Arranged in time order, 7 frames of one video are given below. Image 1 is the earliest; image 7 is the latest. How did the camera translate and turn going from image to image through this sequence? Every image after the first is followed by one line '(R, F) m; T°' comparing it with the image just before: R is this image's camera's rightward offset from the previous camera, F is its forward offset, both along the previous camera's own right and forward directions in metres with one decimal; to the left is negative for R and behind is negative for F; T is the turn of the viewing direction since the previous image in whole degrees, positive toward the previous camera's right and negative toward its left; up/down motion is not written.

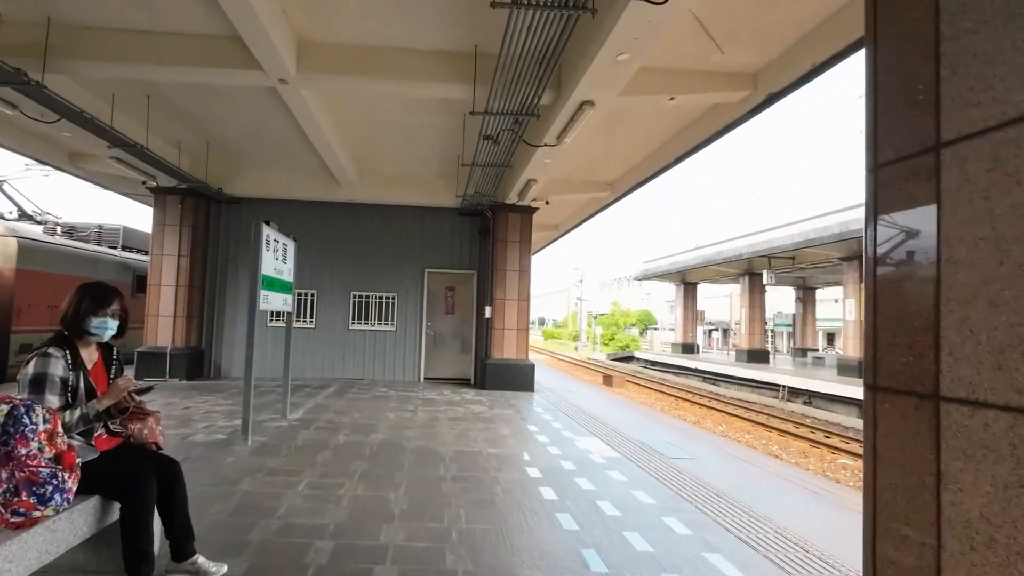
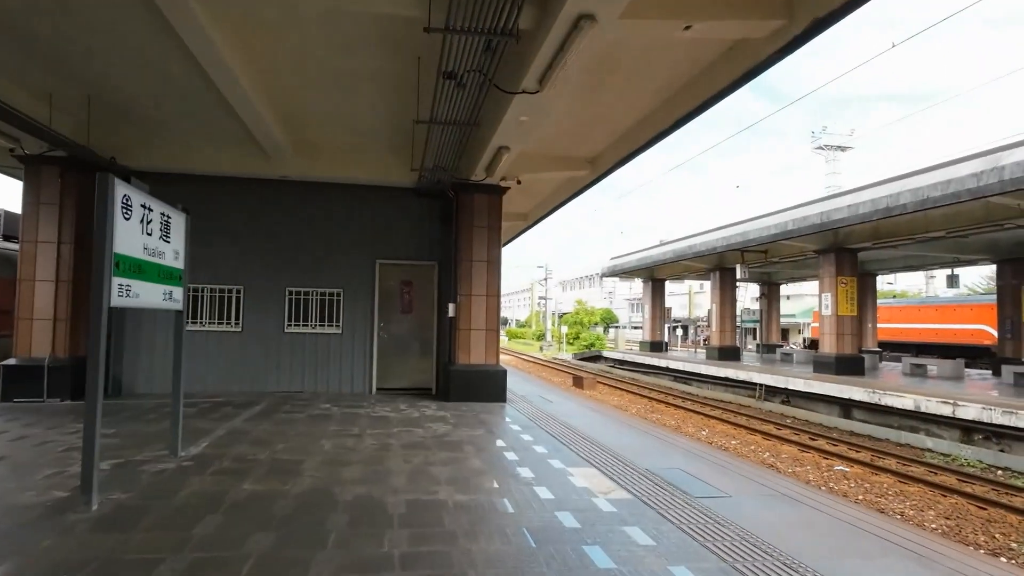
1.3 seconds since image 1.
(-0.1, +1.5) m; +5°
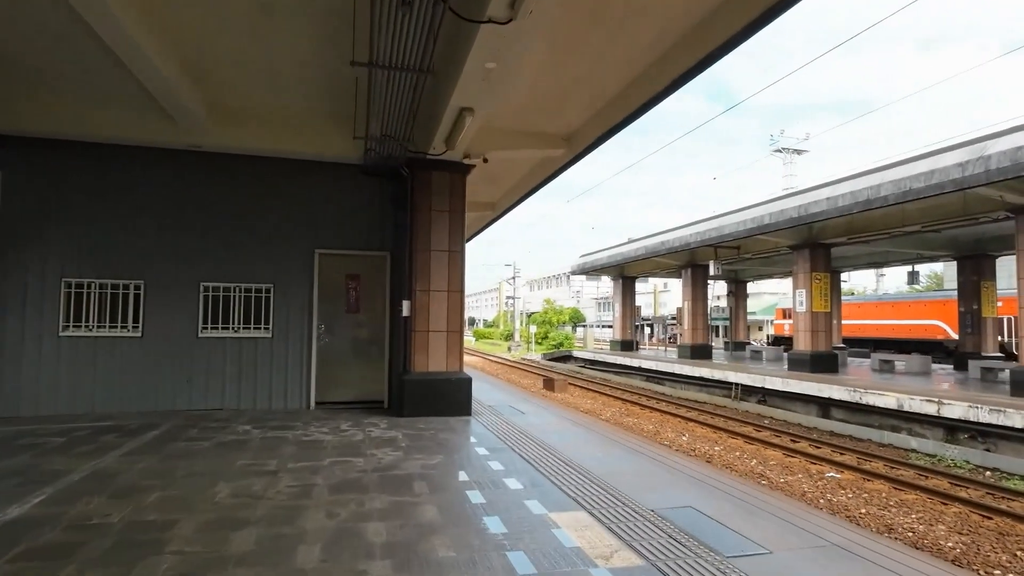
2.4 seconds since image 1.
(0.0, +1.3) m; +5°
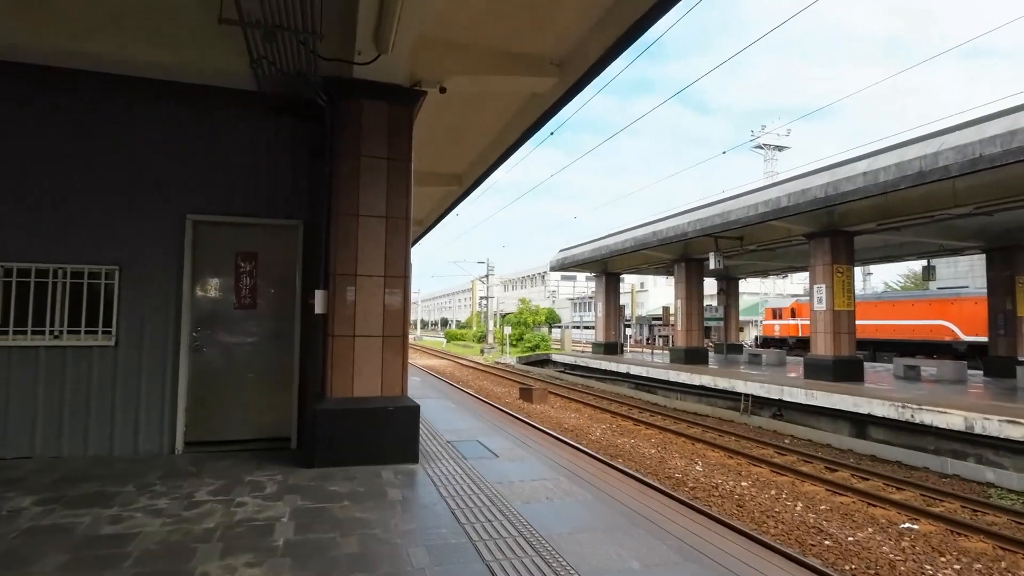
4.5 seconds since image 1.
(+0.1, +2.5) m; +3°
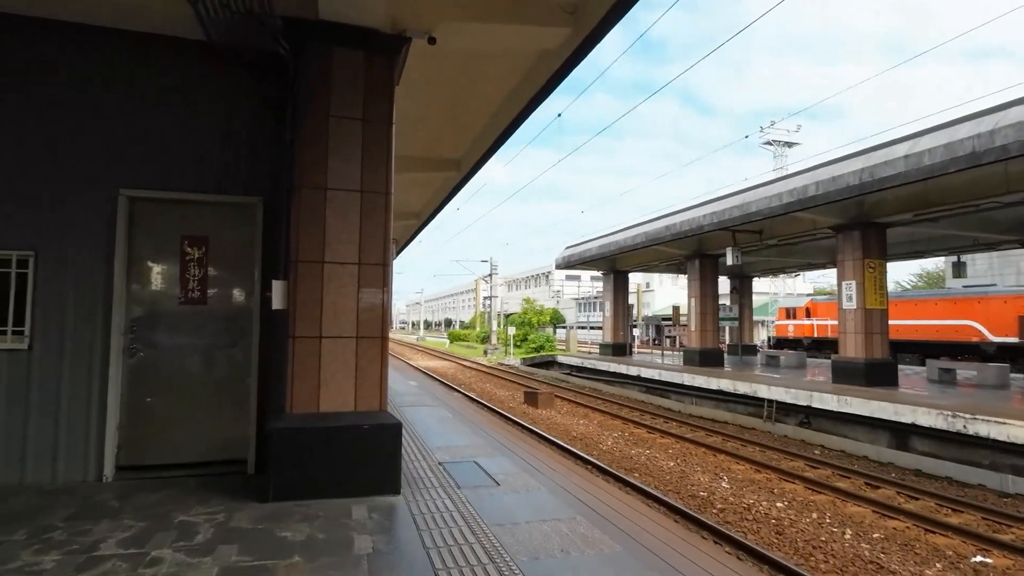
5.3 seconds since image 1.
(0.0, +1.0) m; -1°
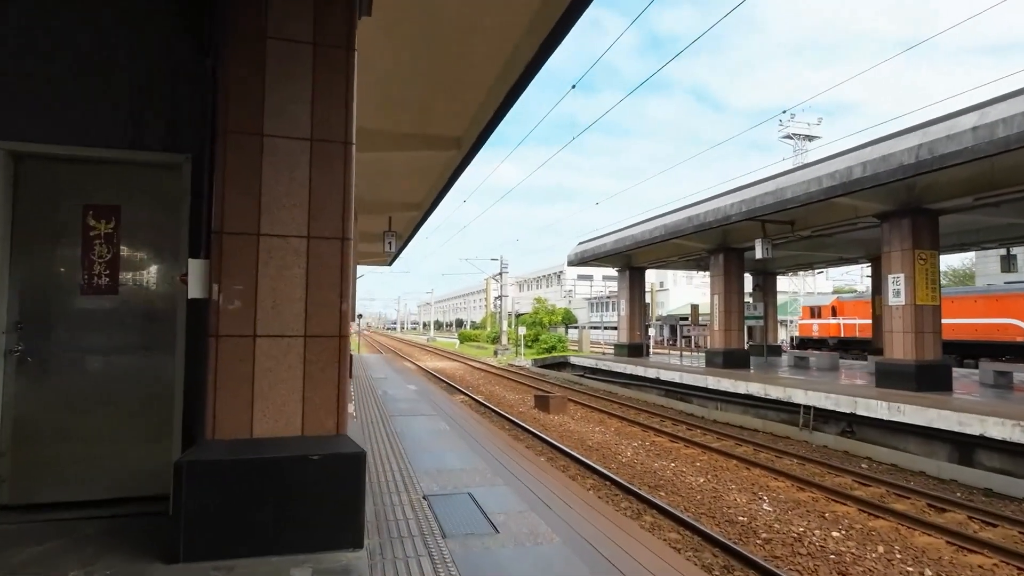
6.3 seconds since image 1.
(+0.1, +1.1) m; -2°
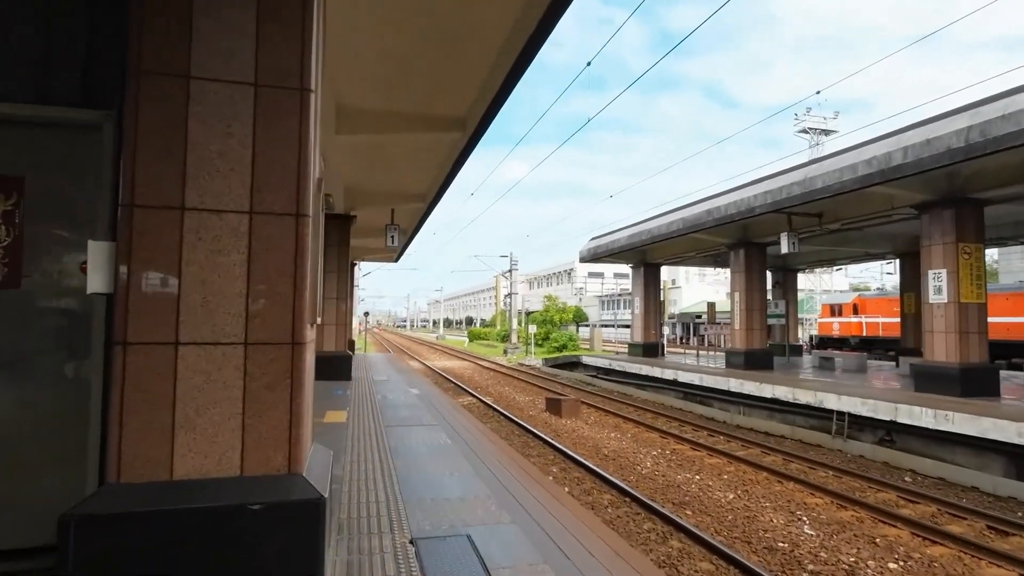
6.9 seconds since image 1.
(0.0, +0.8) m; -1°
